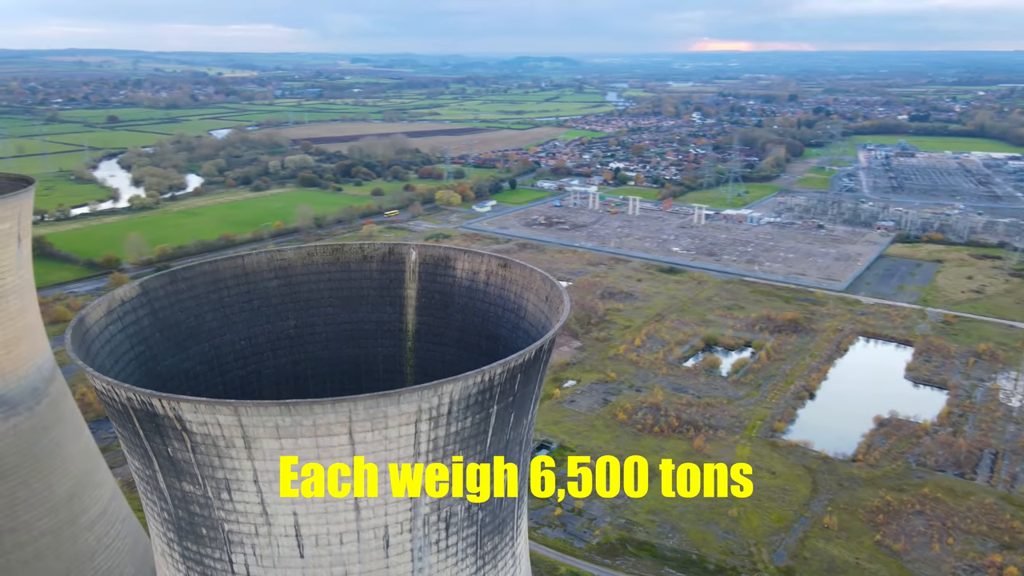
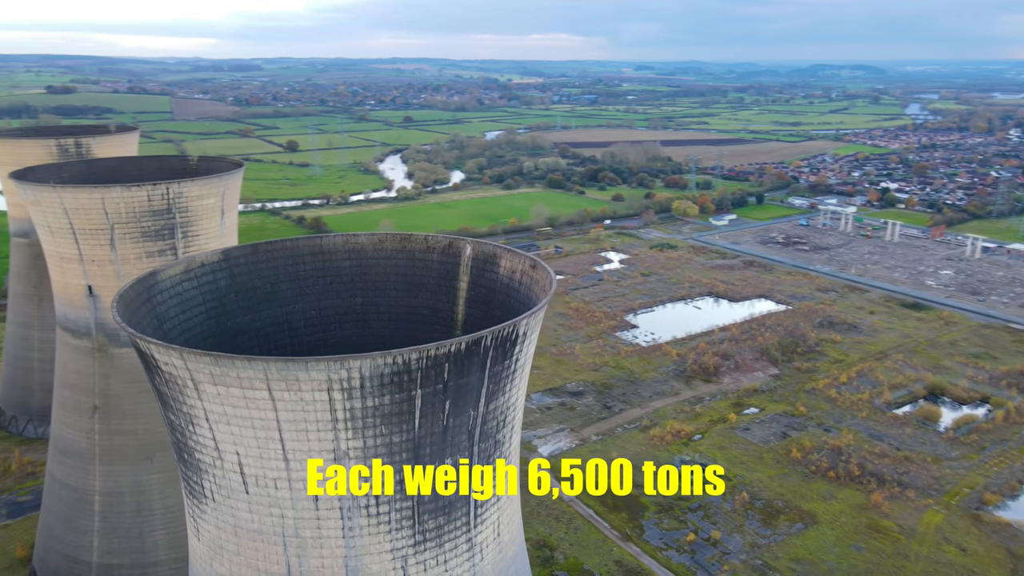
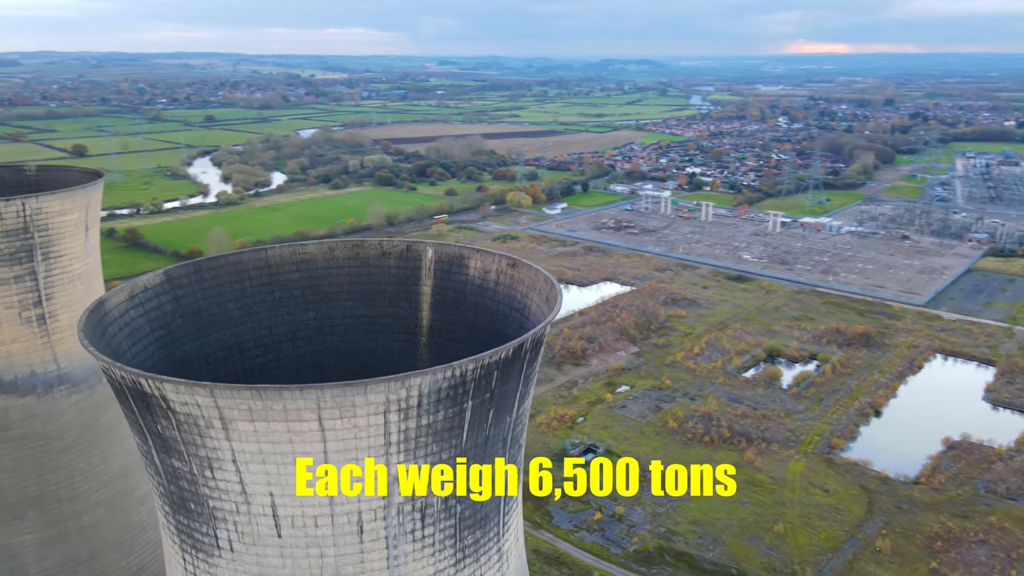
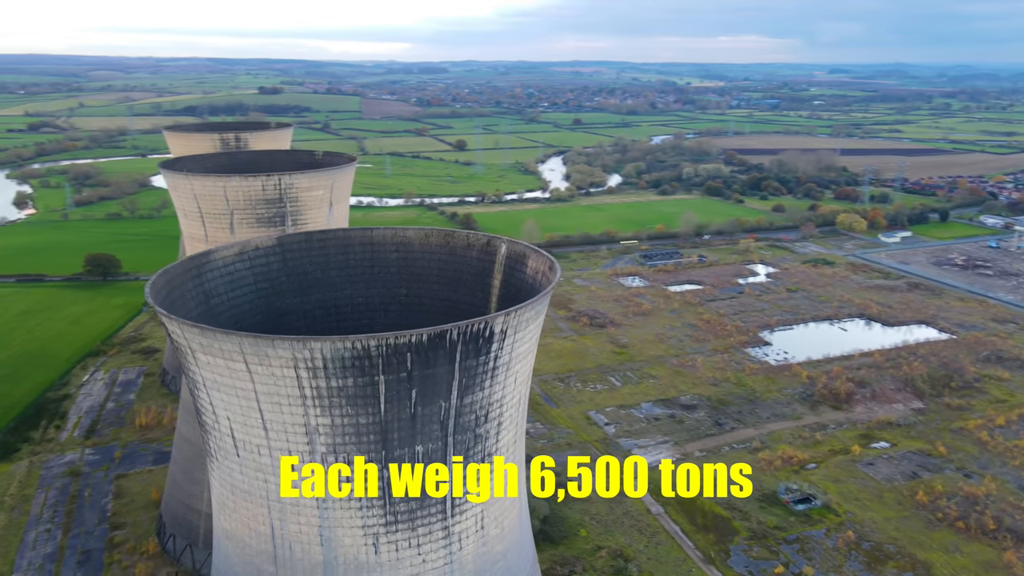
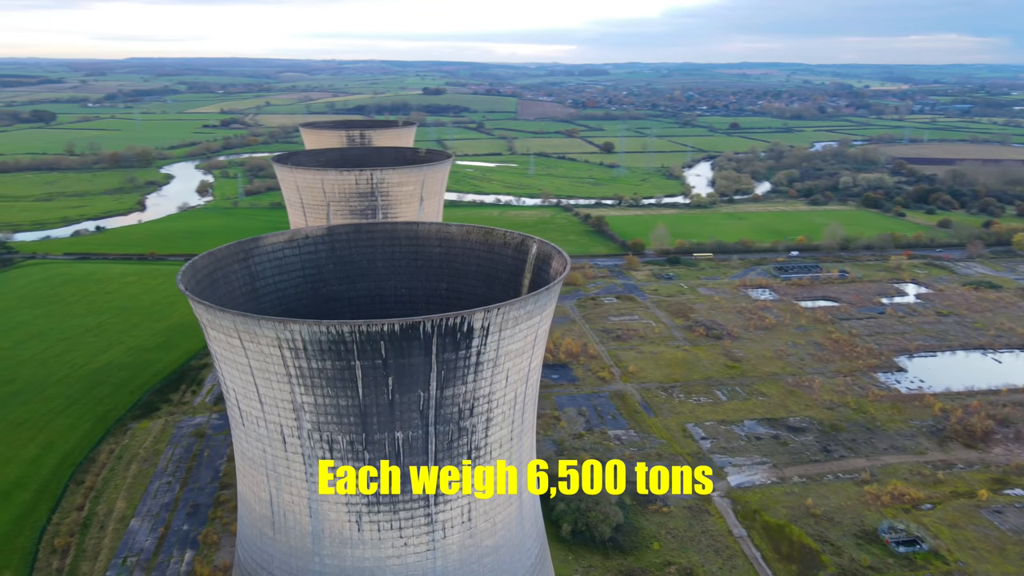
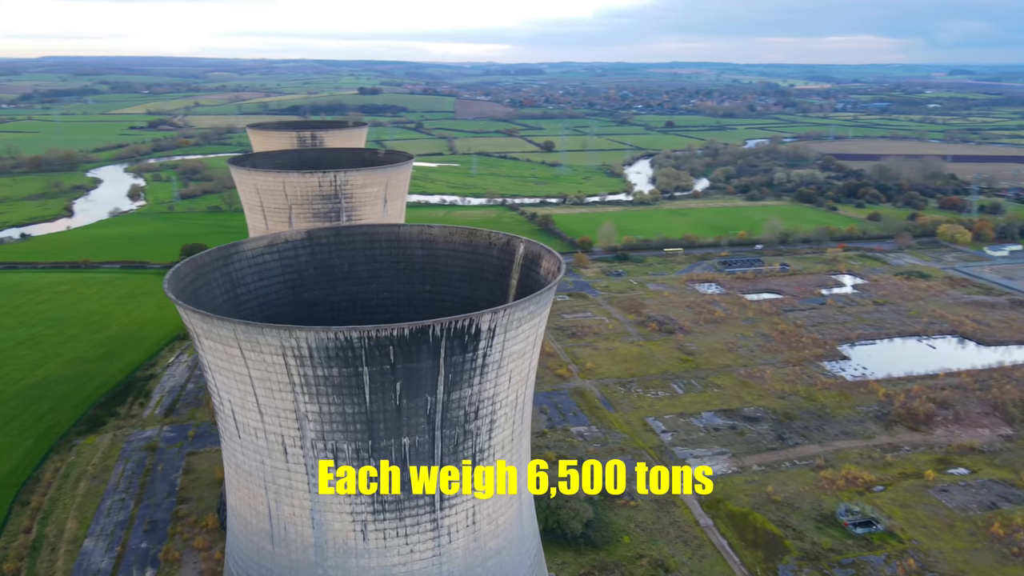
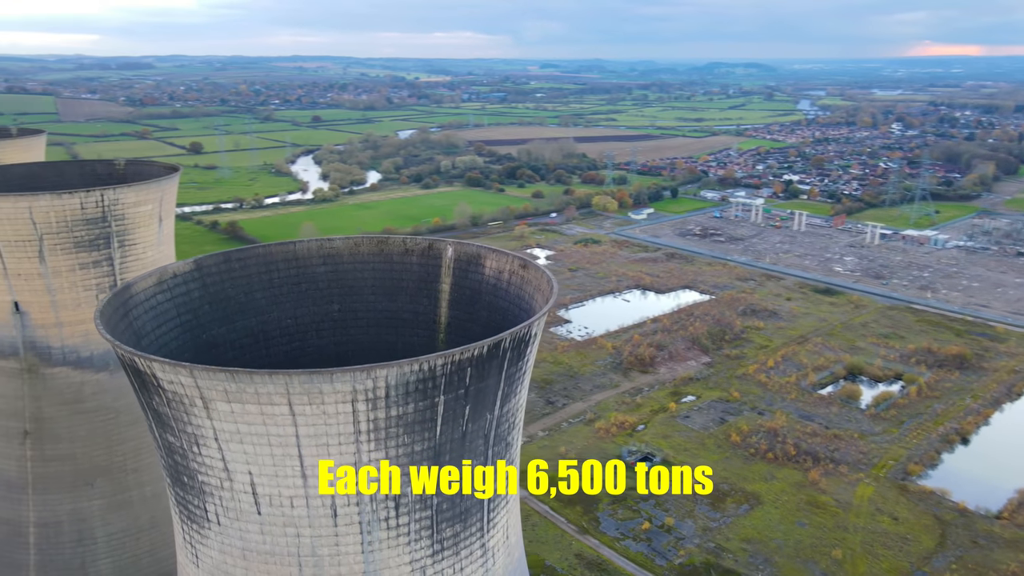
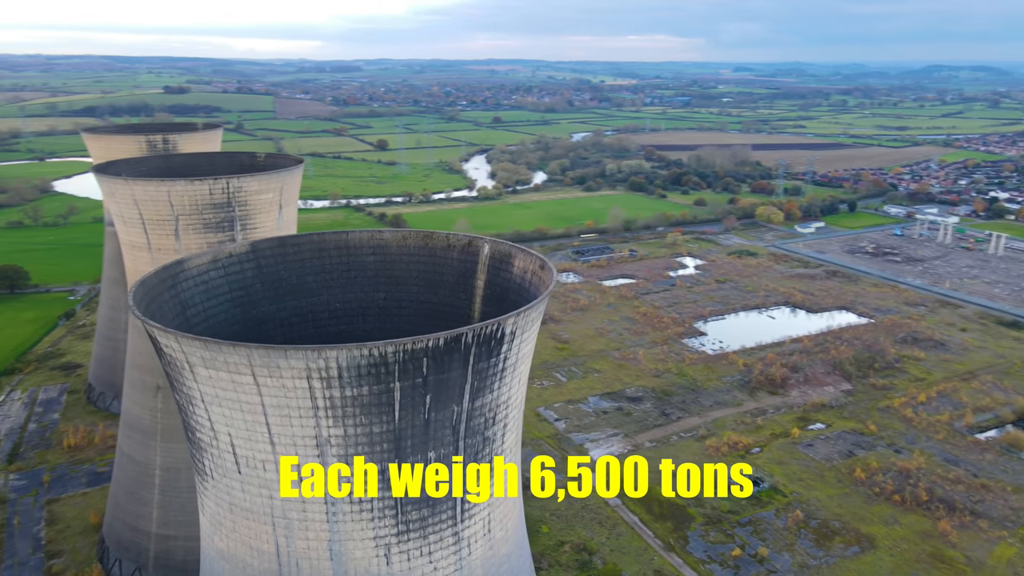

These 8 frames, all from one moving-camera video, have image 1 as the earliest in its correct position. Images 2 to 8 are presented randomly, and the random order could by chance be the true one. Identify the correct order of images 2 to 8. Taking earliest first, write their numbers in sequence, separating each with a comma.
3, 7, 2, 8, 4, 6, 5
